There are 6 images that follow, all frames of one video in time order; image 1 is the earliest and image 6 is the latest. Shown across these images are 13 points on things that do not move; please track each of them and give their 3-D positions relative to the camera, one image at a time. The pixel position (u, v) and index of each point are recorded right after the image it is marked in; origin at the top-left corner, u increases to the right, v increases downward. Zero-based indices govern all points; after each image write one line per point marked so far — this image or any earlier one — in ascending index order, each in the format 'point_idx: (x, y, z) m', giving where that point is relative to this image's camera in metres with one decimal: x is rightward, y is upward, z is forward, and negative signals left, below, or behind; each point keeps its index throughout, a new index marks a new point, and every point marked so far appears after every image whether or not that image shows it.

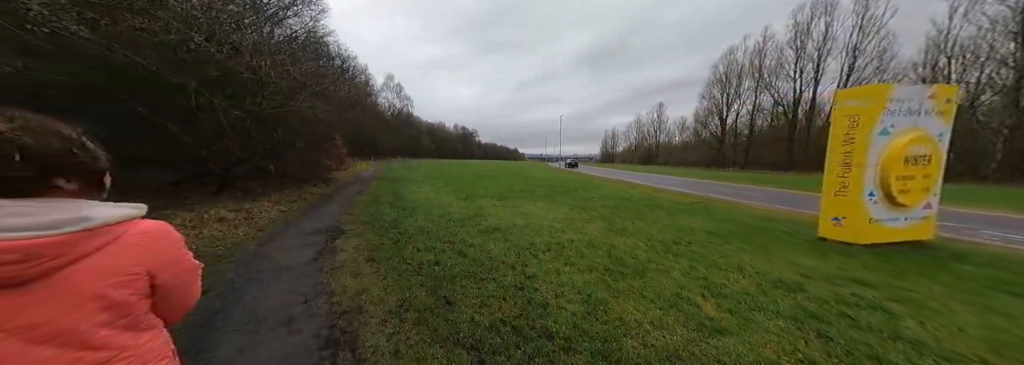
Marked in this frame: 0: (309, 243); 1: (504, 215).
0: (-4.4, -1.3, +5.7) m
1: (-0.3, -1.1, +8.6) m
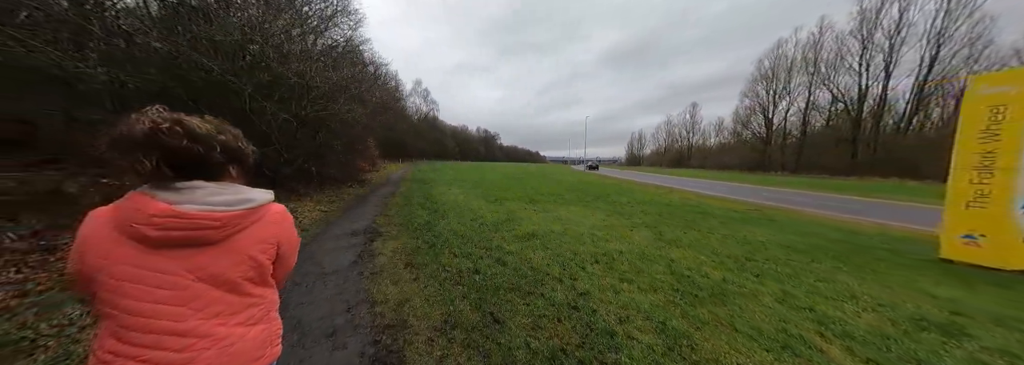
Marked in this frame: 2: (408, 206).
0: (-3.5, -1.3, +5.7) m
1: (+0.8, -1.2, +8.2) m
2: (-4.2, -0.9, +10.4) m
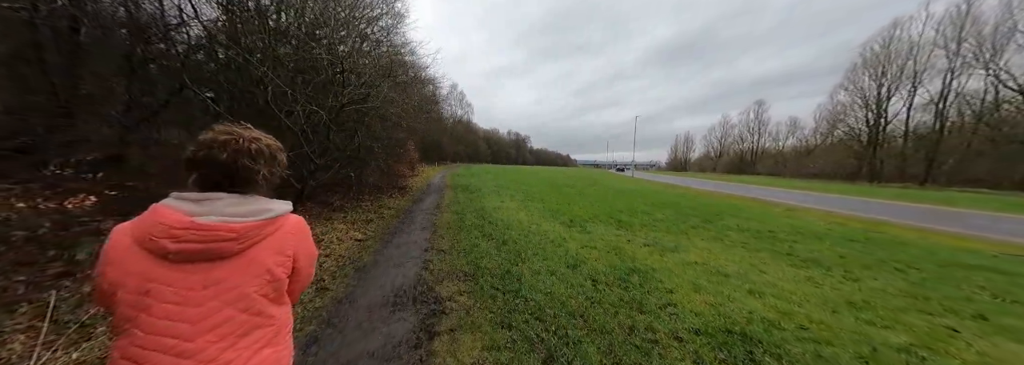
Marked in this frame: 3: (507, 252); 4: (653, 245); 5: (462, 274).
0: (-1.4, -1.8, +2.9) m
1: (+3.3, -1.7, +4.9) m
2: (-1.4, -1.4, +7.7) m
3: (-0.1, -1.7, +6.3) m
4: (+3.8, -1.7, +7.1) m
5: (-0.9, -1.7, +4.9) m
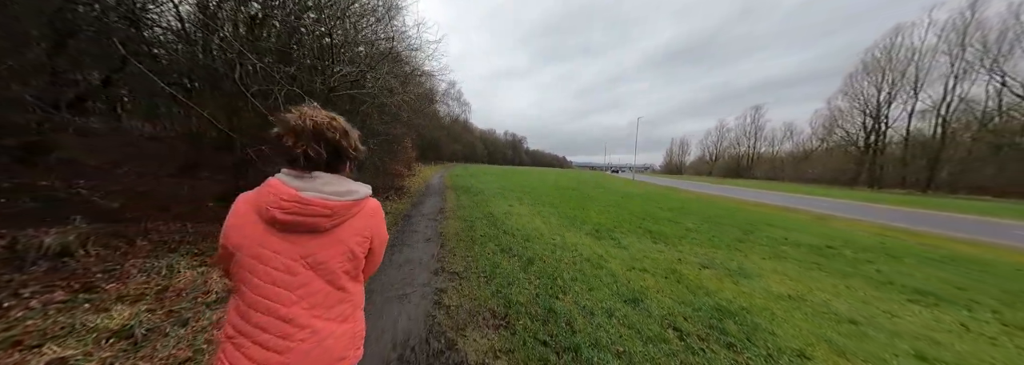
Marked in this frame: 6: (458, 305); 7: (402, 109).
0: (-0.7, -1.9, +1.5) m
1: (+3.9, -1.8, +3.6) m
2: (-0.8, -1.5, +6.3) m
3: (+0.5, -1.8, +4.9) m
4: (+4.4, -1.8, +5.8) m
5: (-0.3, -1.8, +3.5) m
6: (-0.7, -1.7, +3.7) m
7: (-5.0, +3.3, +11.9) m
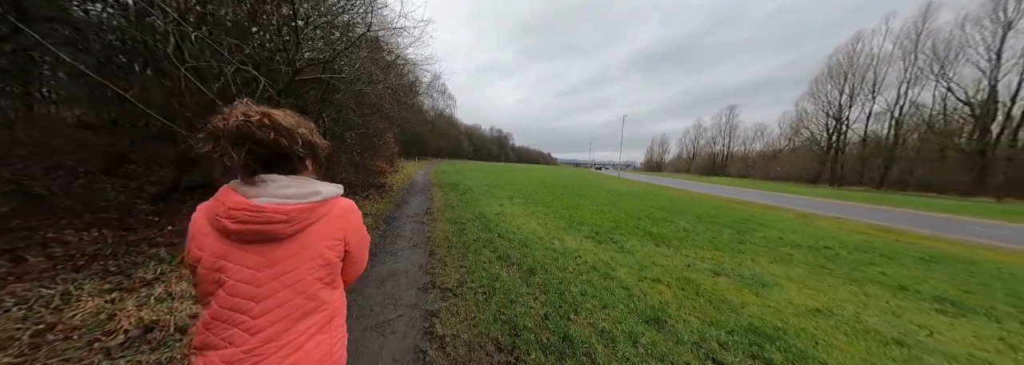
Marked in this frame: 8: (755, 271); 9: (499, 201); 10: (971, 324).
0: (-0.5, -1.9, +0.8) m
1: (+4.0, -1.9, +3.2) m
2: (-0.9, -1.5, +5.6) m
3: (+0.5, -1.8, +4.3) m
4: (+4.4, -1.9, +5.4) m
5: (-0.2, -1.8, +2.9) m
6: (-0.6, -1.8, +3.1) m
7: (-5.4, +3.4, +10.9) m
8: (+5.4, -1.9, +5.7) m
9: (-0.6, -0.9, +12.3) m
10: (+6.7, -2.0, +3.7) m
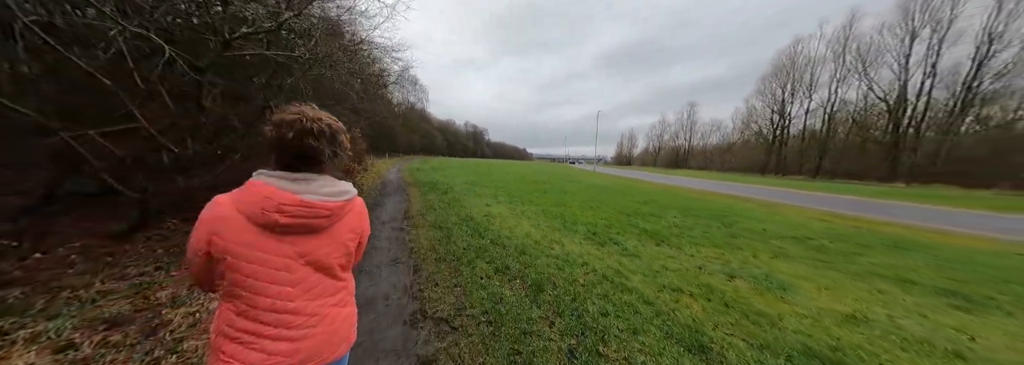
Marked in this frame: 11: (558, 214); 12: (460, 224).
0: (0.0, -2.0, +0.1) m
1: (+4.2, -1.9, +2.8) m
2: (-0.9, -1.6, +4.8) m
3: (+0.6, -1.8, +3.6) m
4: (+4.4, -1.8, +5.1) m
5: (+0.1, -1.9, +2.1) m
6: (-0.4, -1.8, +2.3) m
7: (-6.0, +3.4, +9.5) m
8: (+5.4, -1.8, +5.4) m
9: (-1.2, -0.8, +11.4) m
10: (+6.8, -1.9, +3.6) m
11: (+1.8, -1.2, +9.4) m
12: (-1.5, -1.2, +7.4) m
